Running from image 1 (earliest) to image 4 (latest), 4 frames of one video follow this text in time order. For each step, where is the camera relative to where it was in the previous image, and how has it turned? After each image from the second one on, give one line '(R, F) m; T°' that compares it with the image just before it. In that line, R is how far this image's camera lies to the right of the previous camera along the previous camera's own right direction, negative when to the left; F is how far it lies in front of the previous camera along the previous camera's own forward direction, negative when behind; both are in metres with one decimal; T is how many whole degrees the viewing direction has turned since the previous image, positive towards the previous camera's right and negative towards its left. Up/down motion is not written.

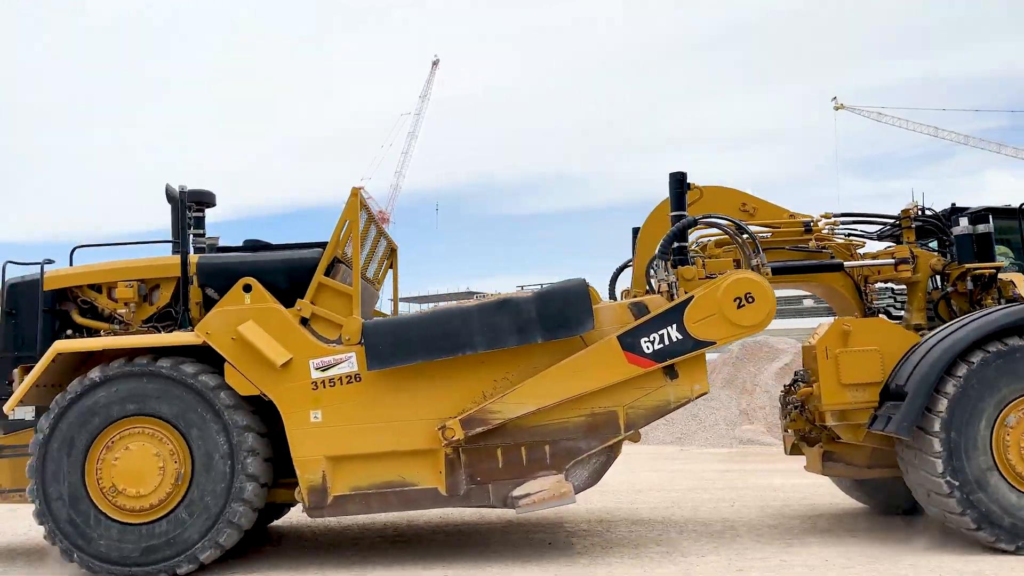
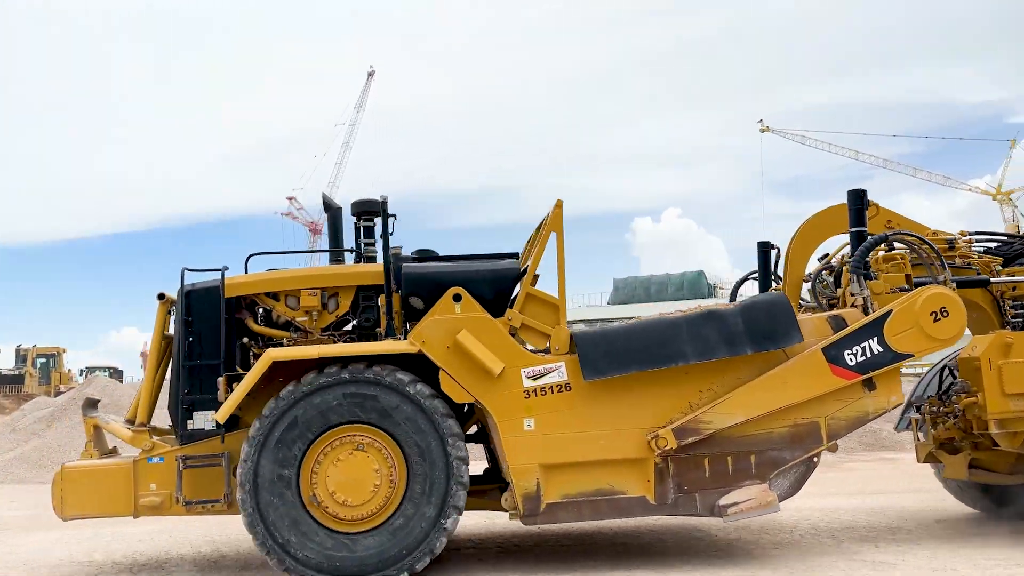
(-1.7, 0.0) m; +4°
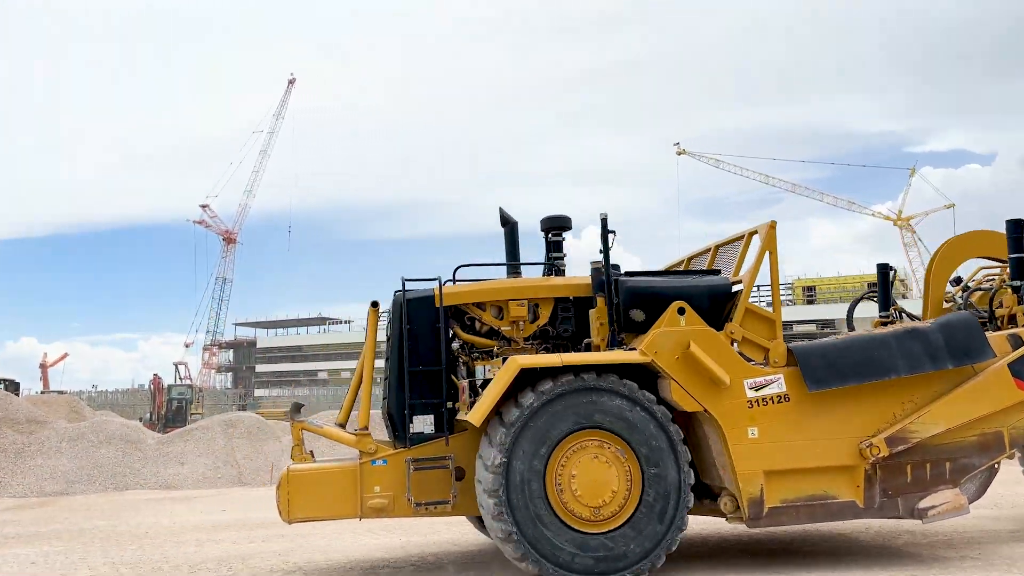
(-1.9, -0.2) m; +5°
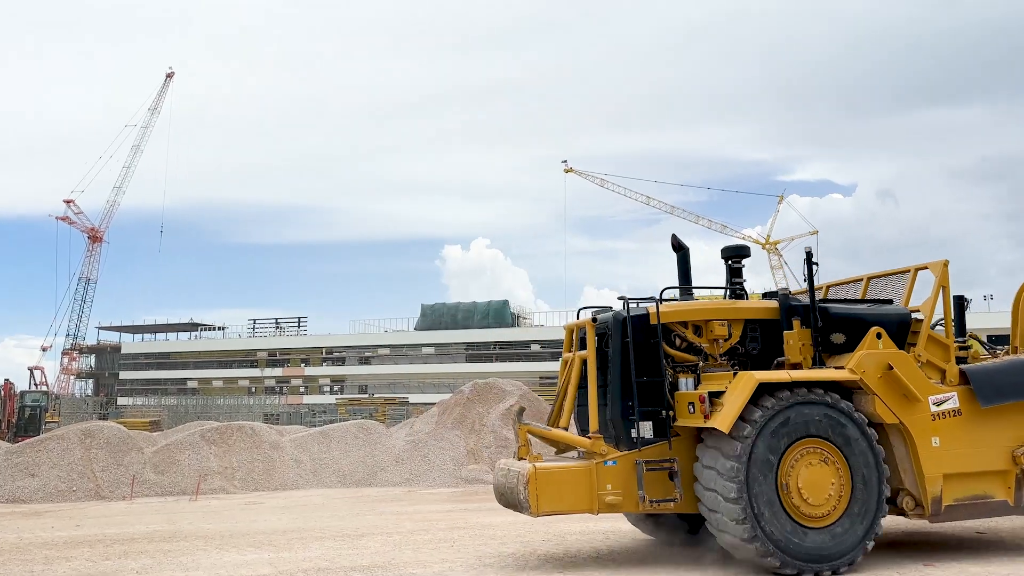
(-2.5, -0.4) m; +8°
